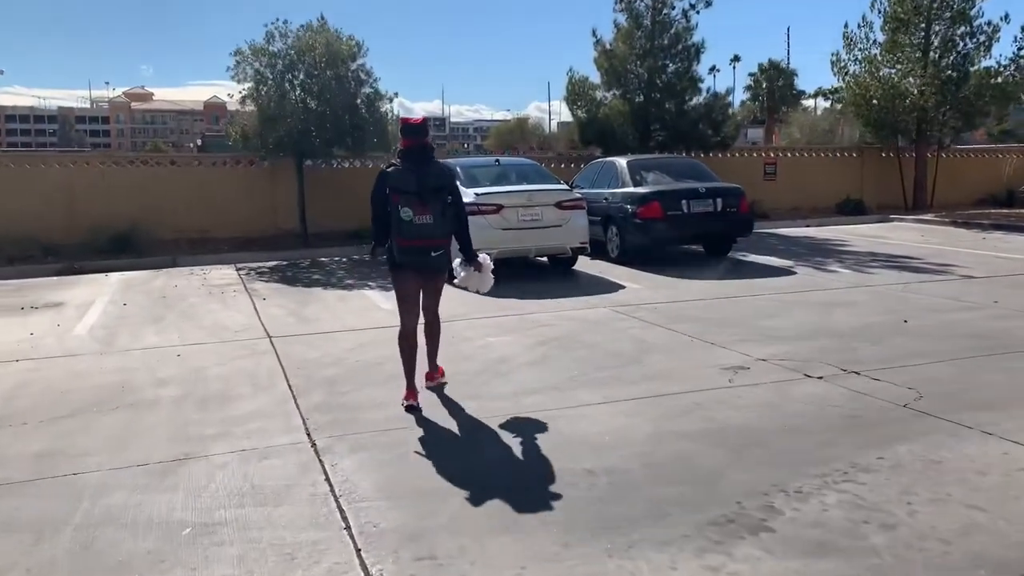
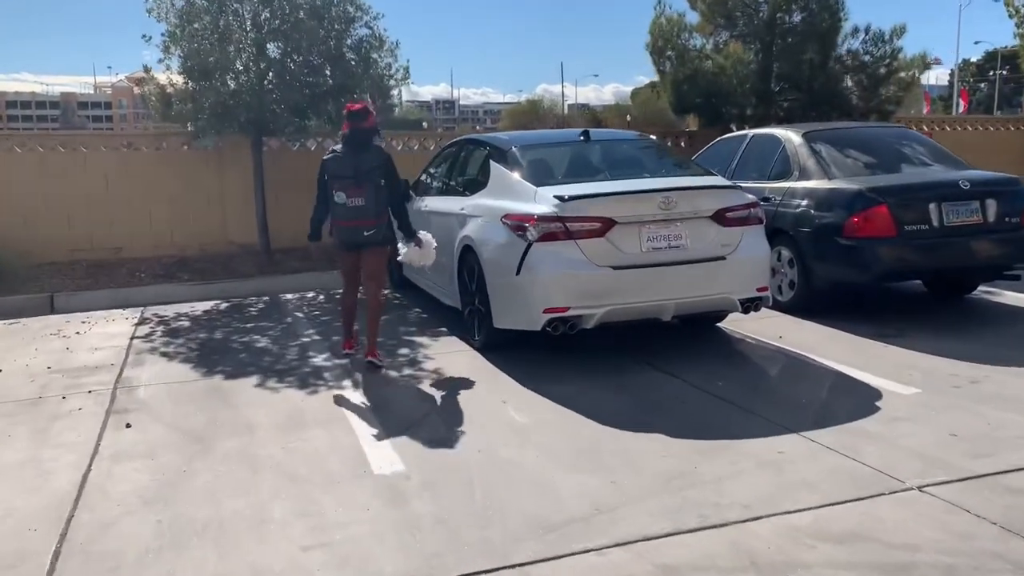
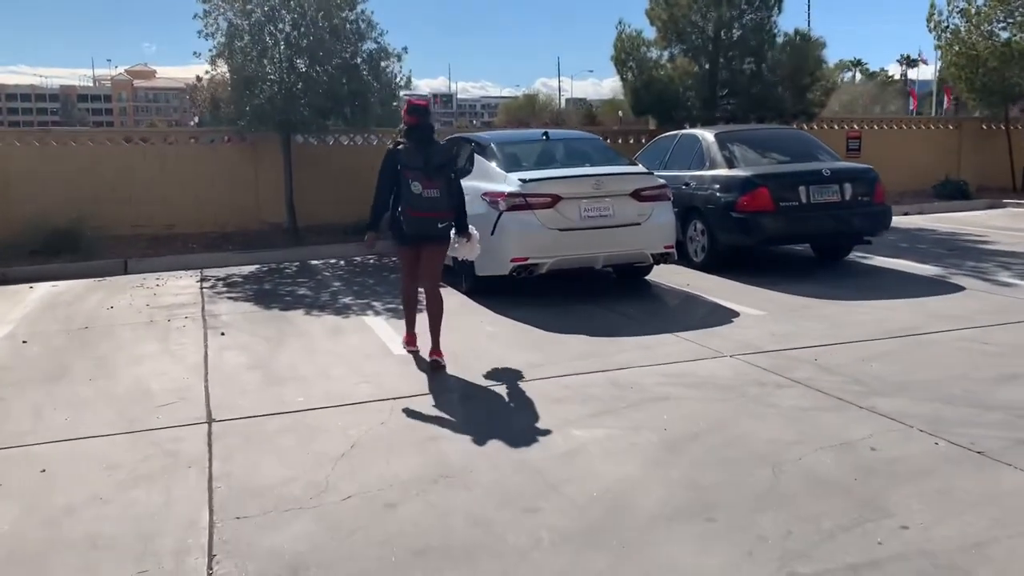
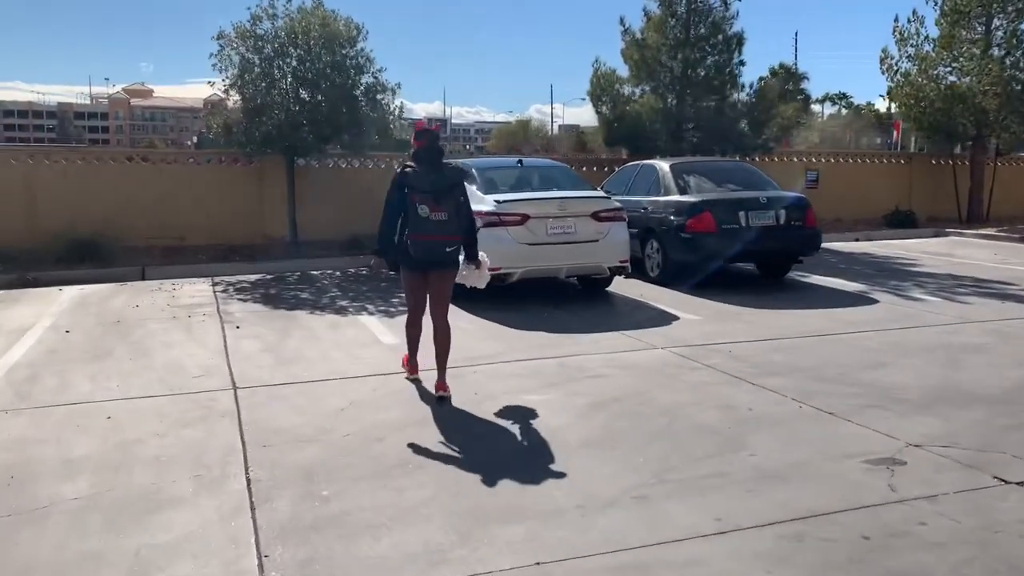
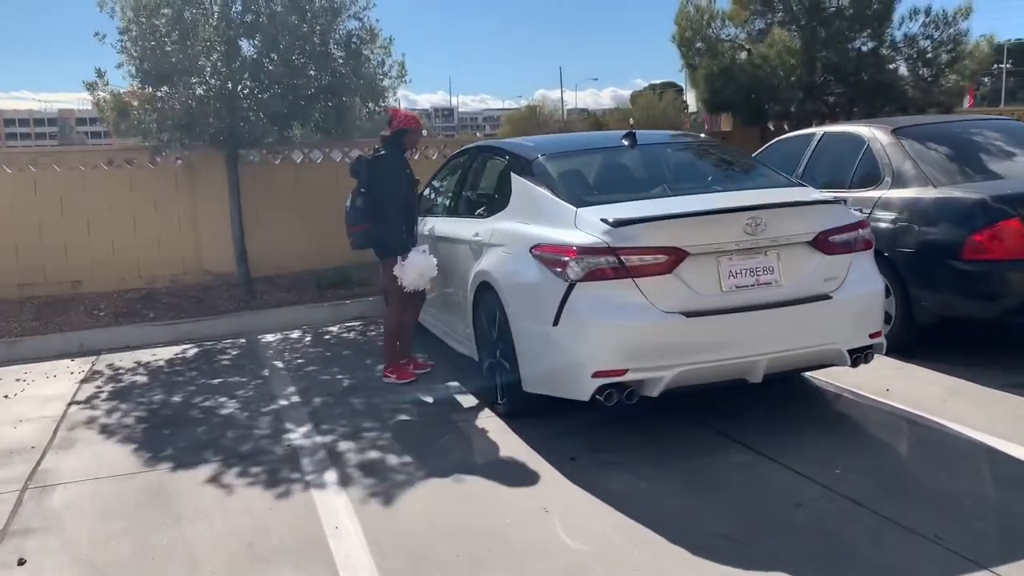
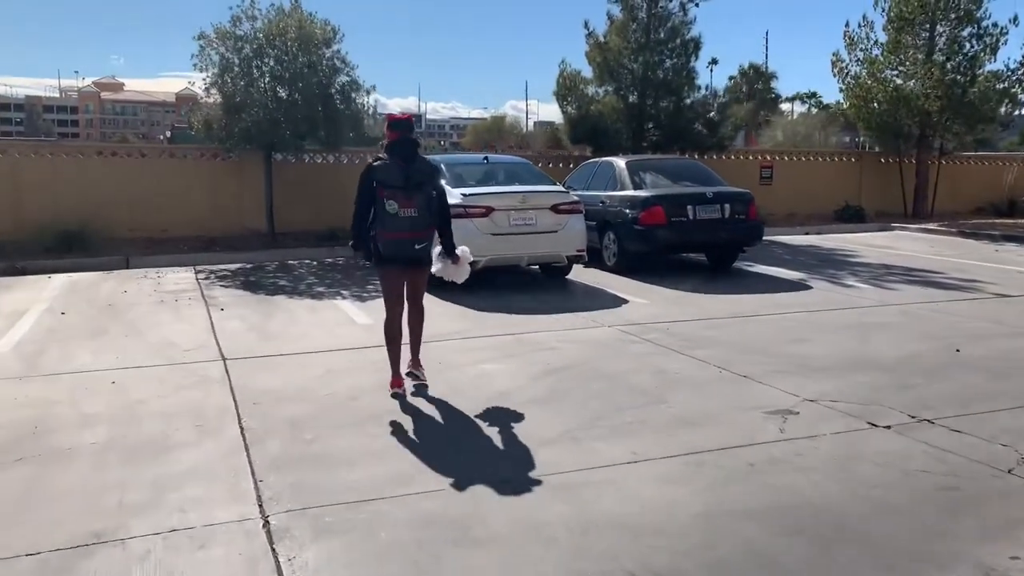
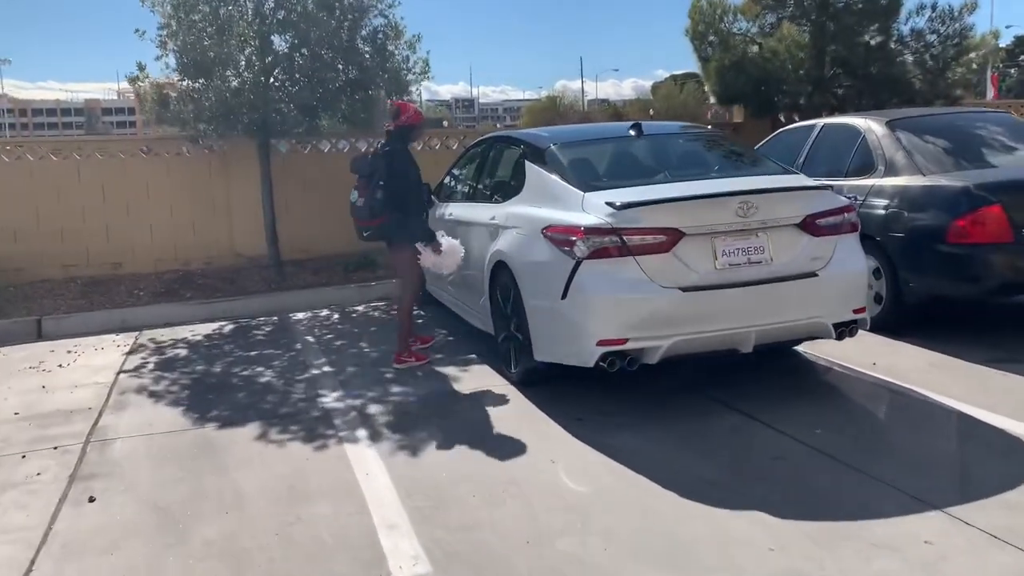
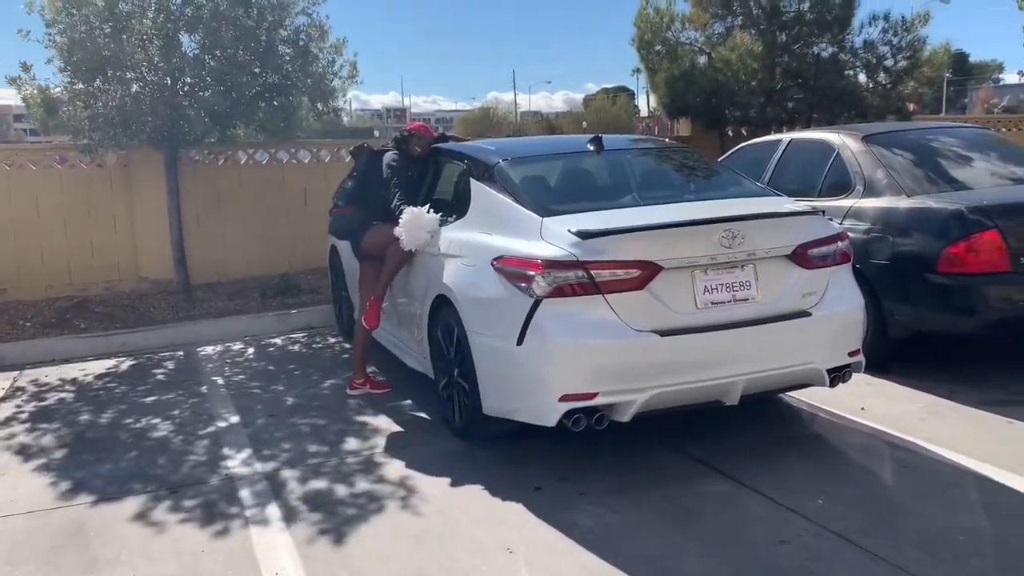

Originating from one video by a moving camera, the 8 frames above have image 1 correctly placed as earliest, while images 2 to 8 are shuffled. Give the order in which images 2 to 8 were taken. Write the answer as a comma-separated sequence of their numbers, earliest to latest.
6, 4, 3, 2, 7, 5, 8
